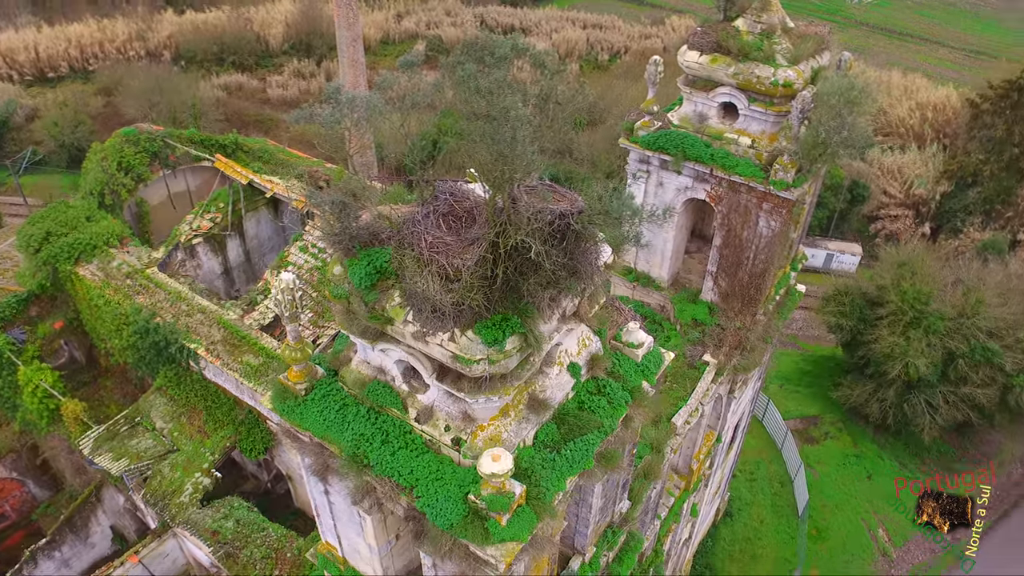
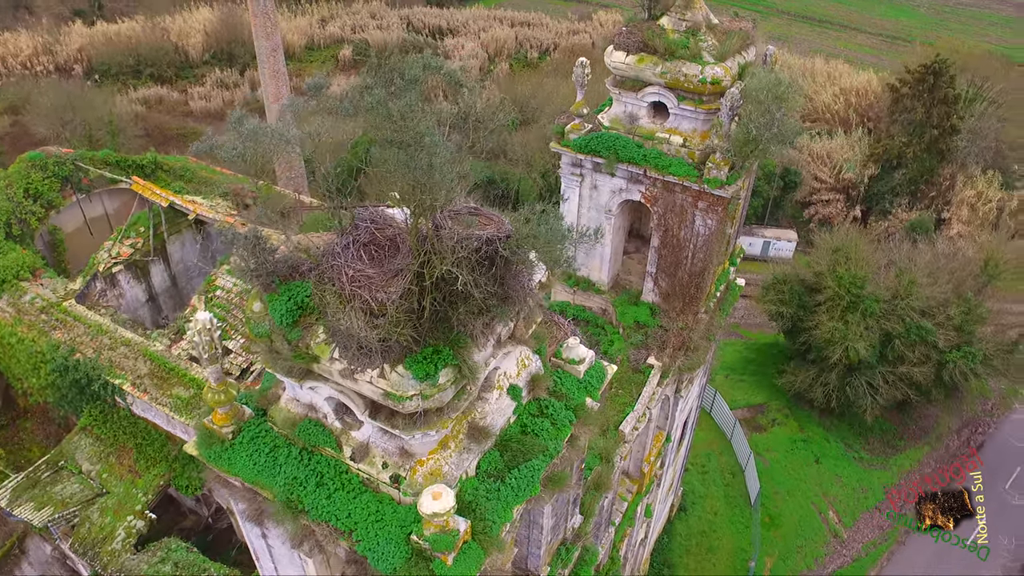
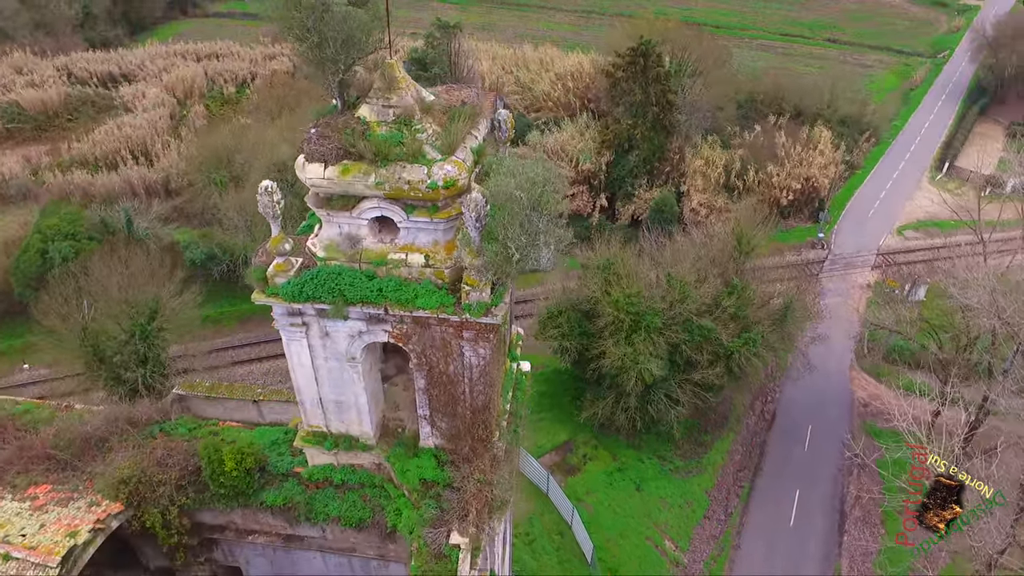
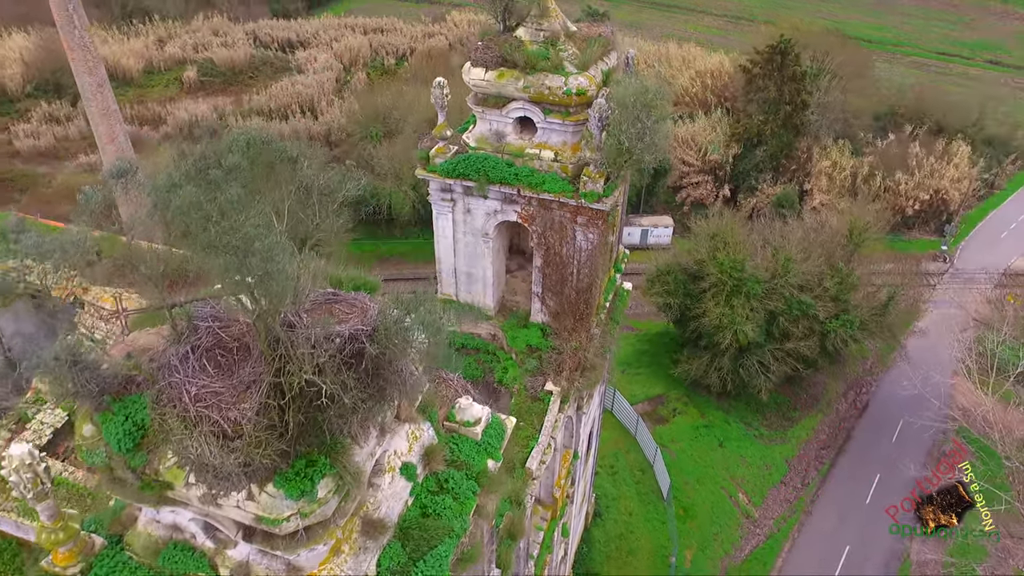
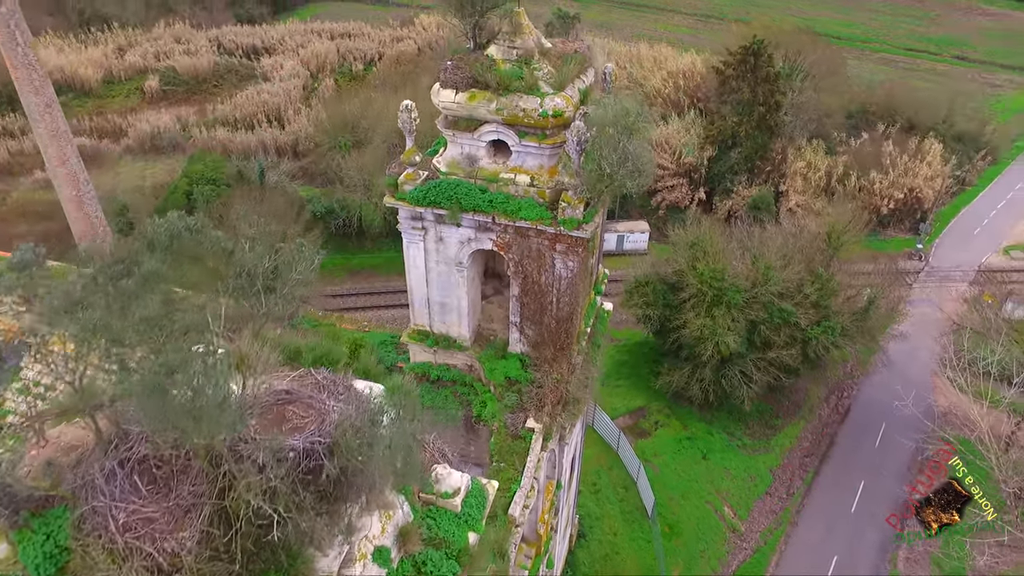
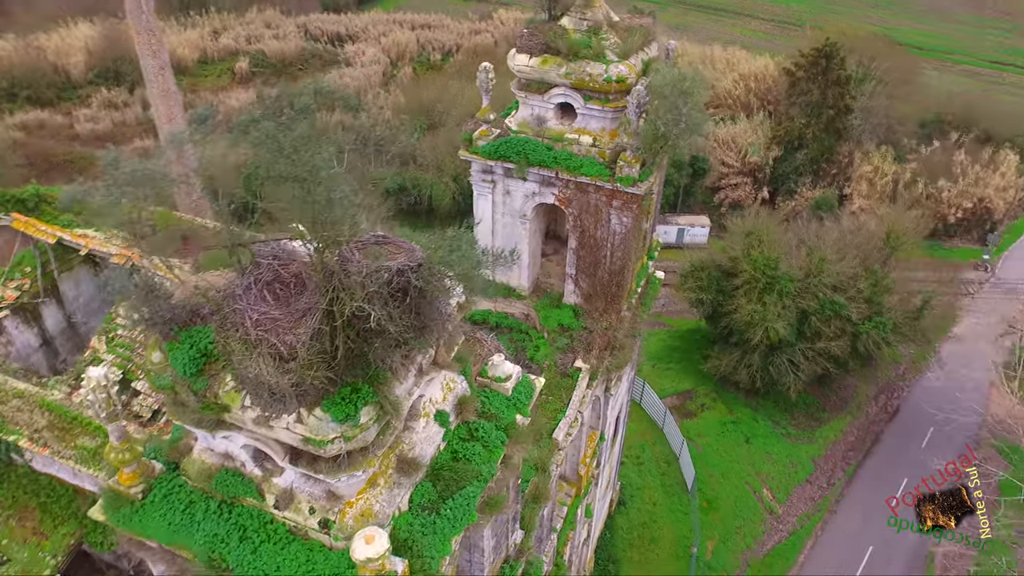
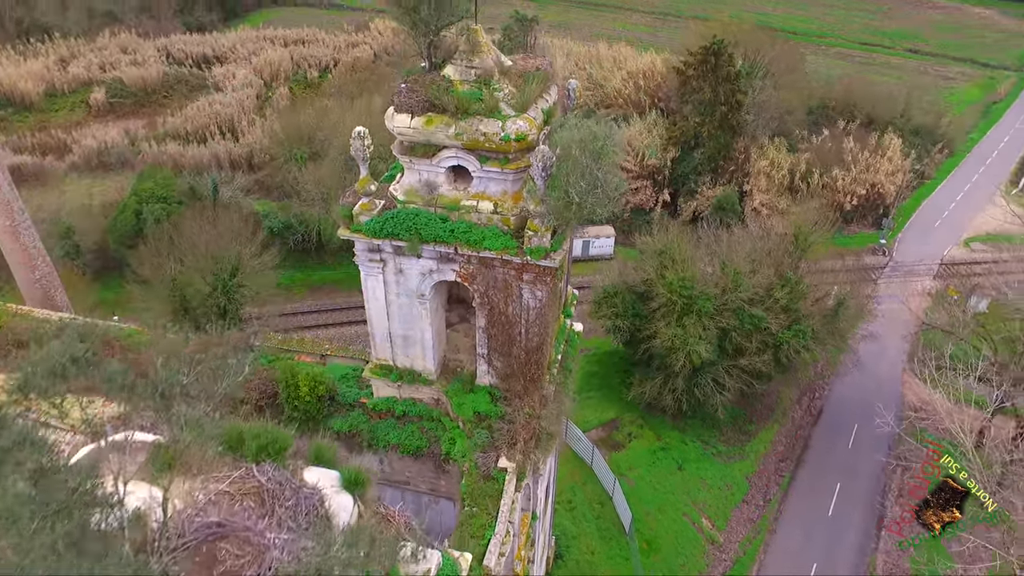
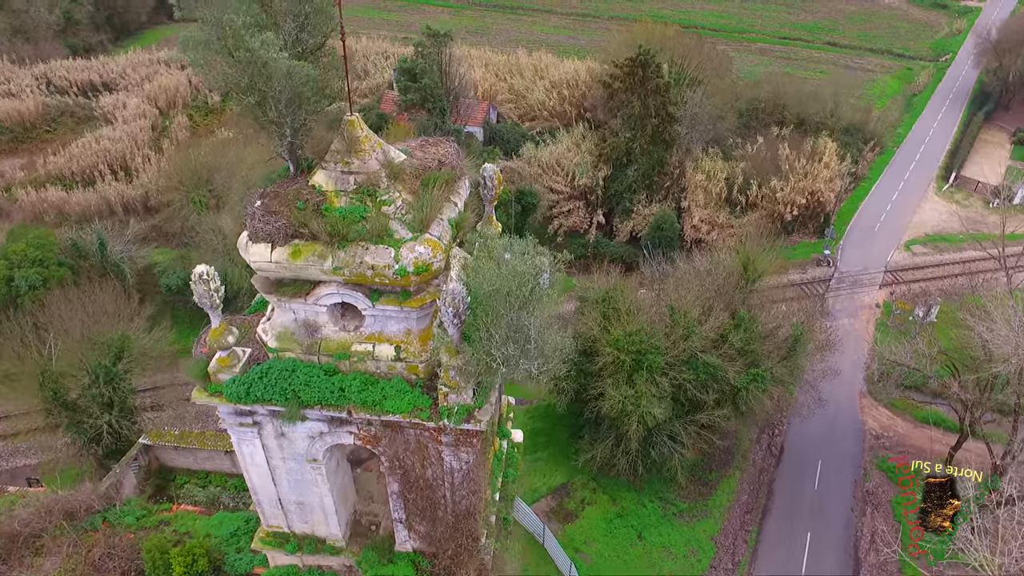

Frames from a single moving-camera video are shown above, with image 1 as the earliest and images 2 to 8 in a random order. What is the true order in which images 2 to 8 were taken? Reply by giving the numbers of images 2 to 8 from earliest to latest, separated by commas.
2, 6, 4, 5, 7, 3, 8
